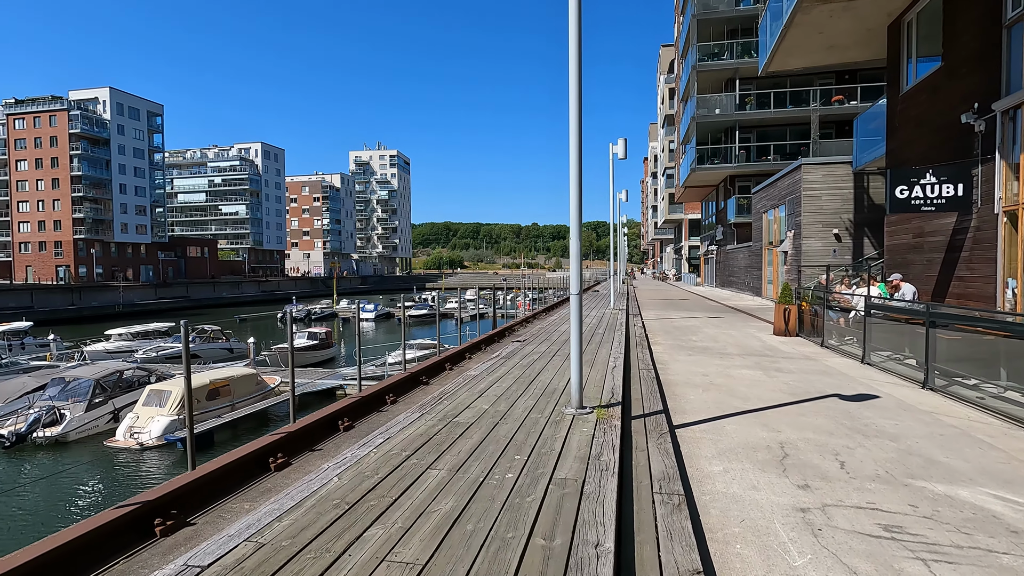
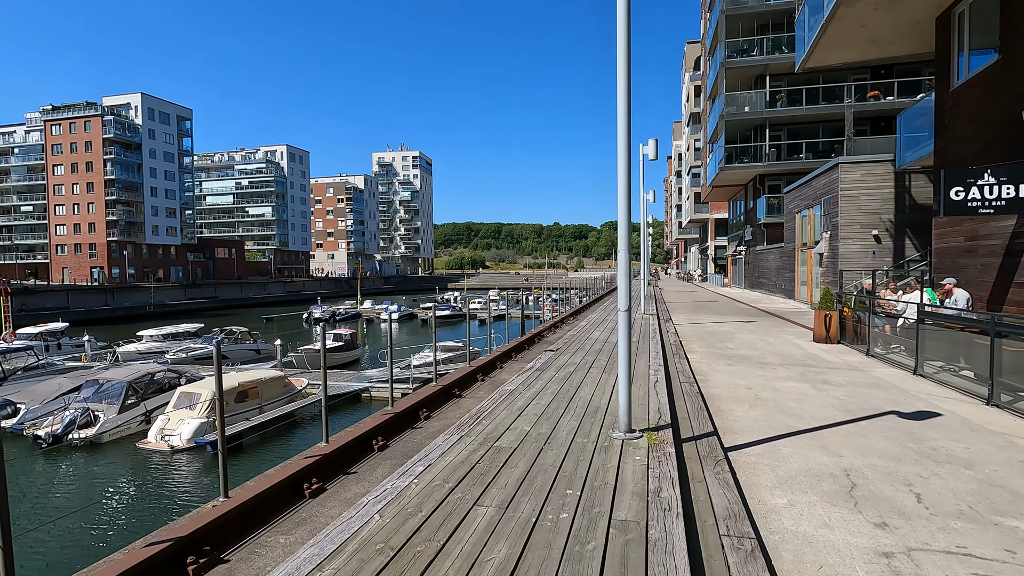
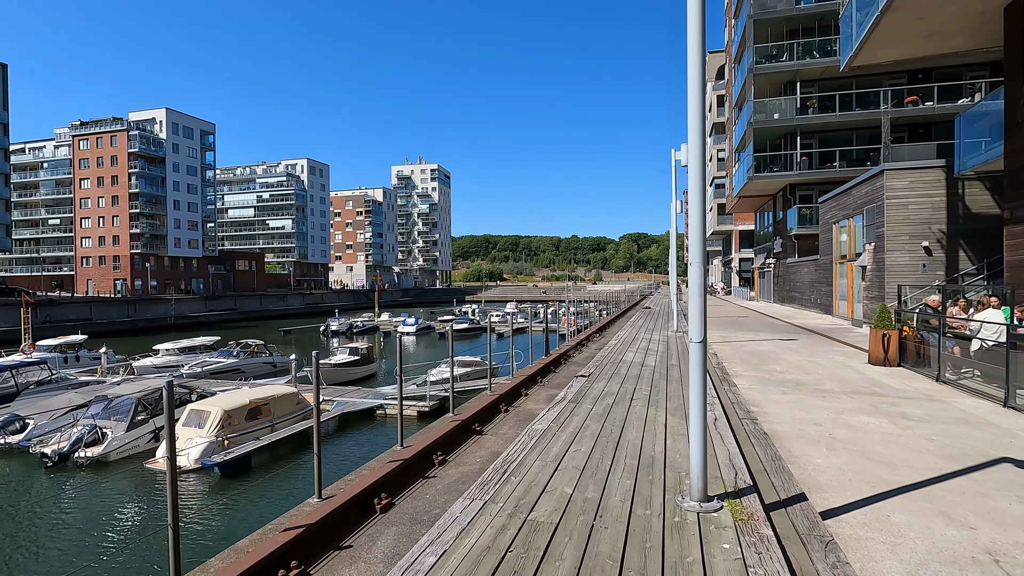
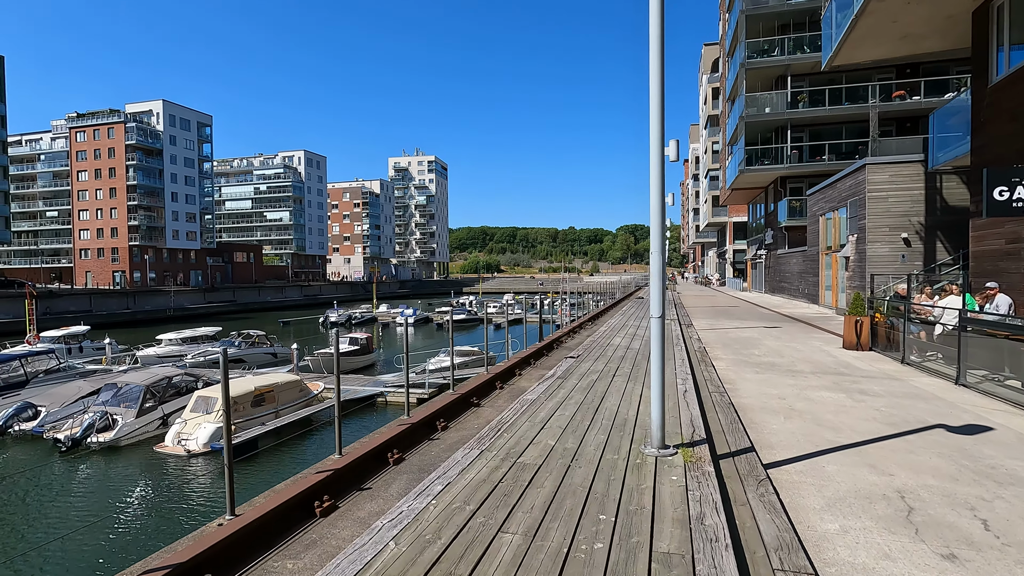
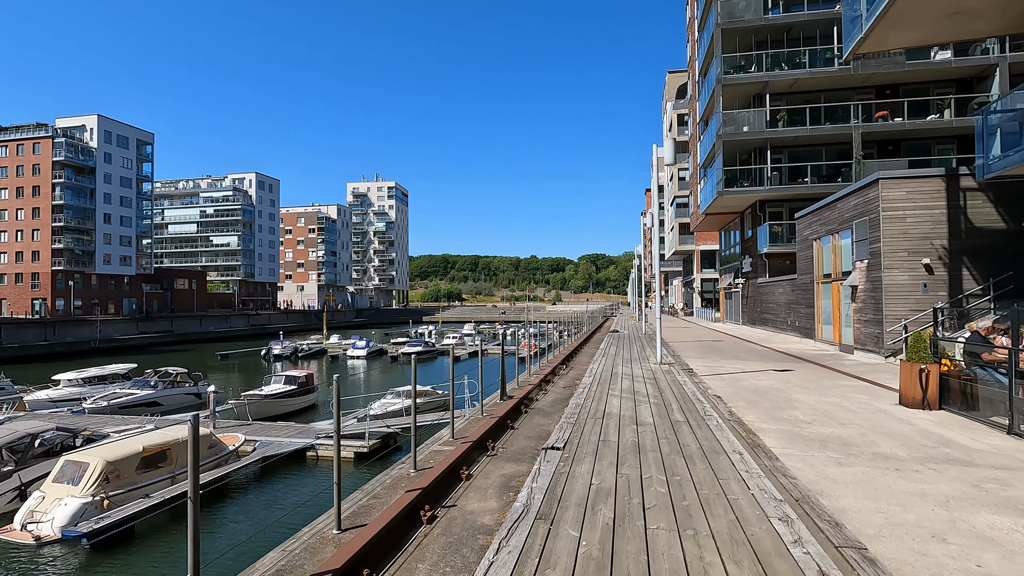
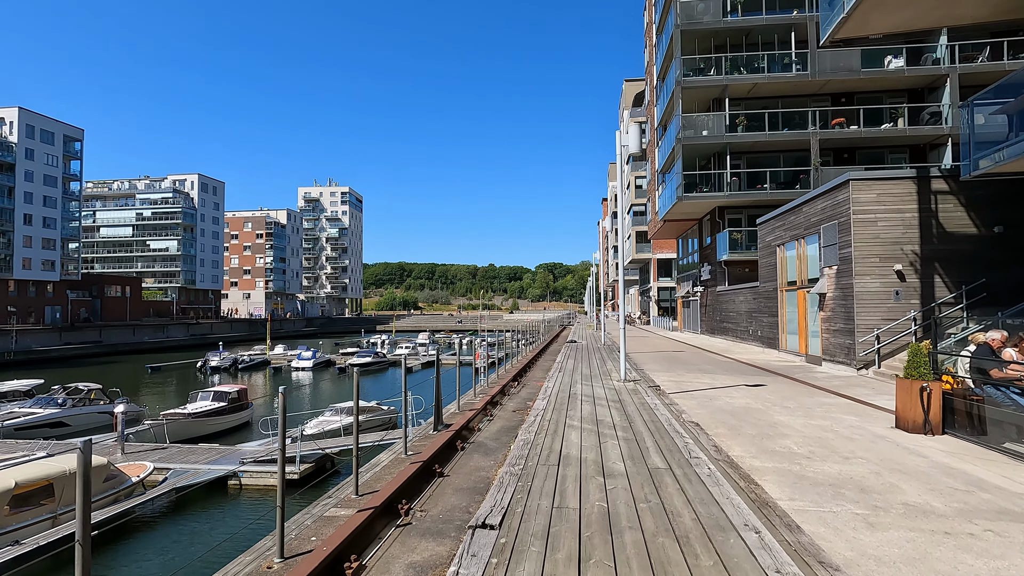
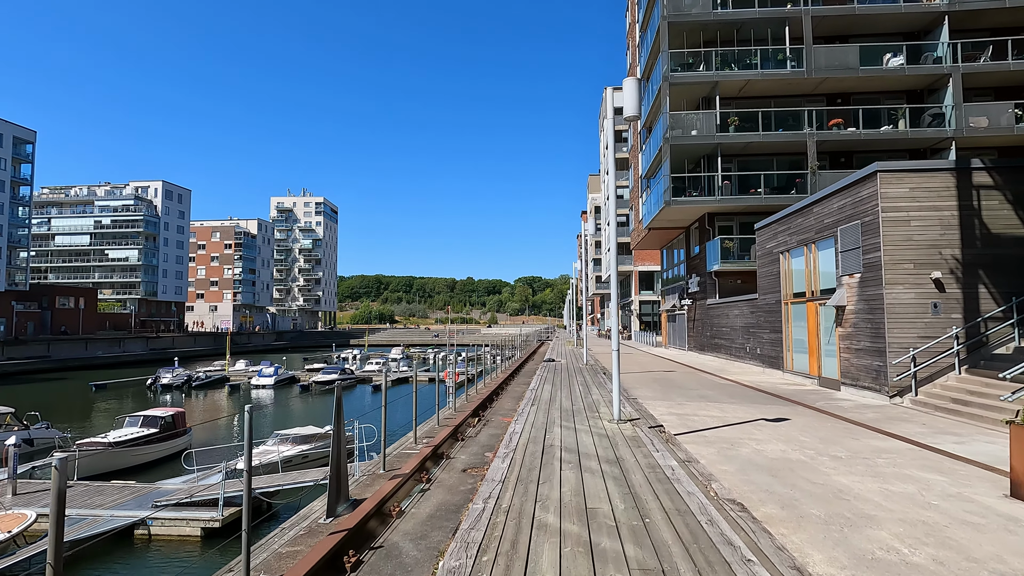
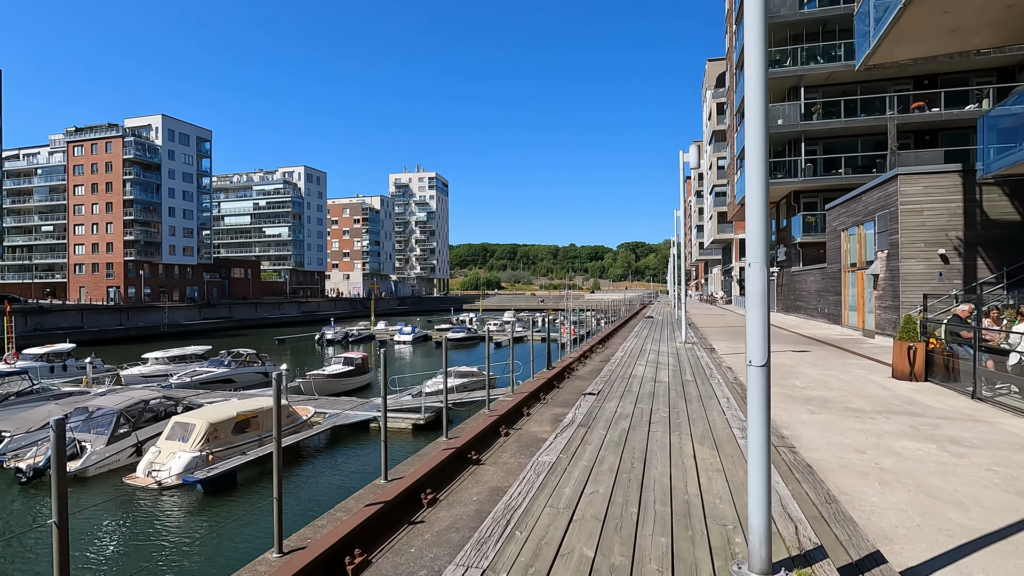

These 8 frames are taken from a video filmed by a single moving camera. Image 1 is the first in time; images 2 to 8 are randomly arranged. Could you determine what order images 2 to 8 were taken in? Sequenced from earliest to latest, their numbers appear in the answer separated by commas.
2, 4, 3, 8, 5, 6, 7
